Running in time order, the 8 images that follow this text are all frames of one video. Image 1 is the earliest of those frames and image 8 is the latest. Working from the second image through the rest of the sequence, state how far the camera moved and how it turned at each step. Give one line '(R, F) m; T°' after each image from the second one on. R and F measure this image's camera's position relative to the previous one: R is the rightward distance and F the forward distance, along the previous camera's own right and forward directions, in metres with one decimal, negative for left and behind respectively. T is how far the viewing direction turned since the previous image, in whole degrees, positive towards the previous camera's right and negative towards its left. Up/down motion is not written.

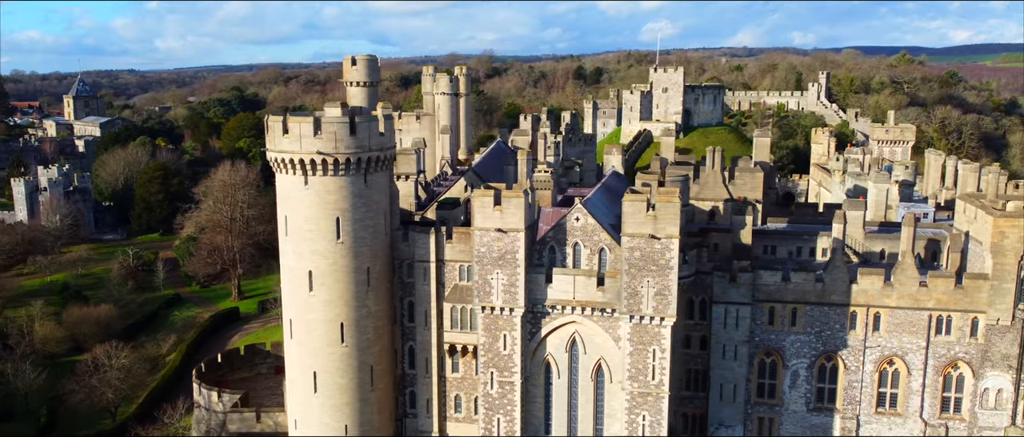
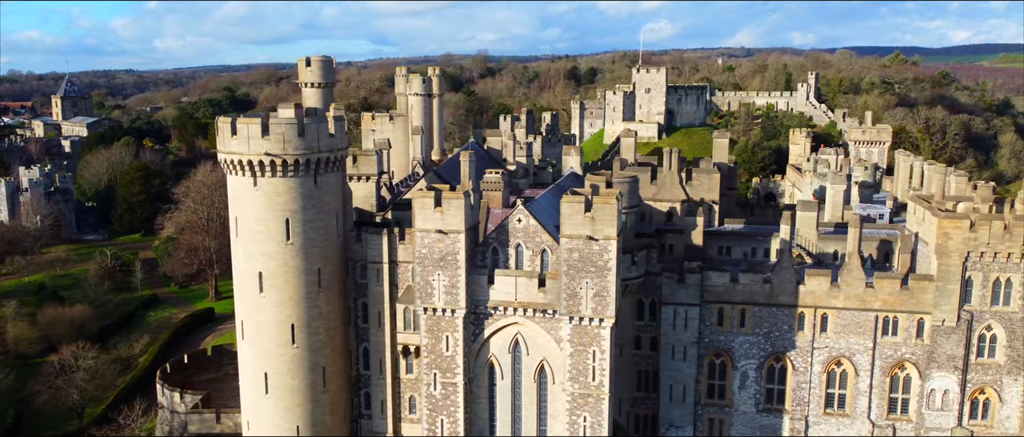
(+1.7, 0.0) m; 0°
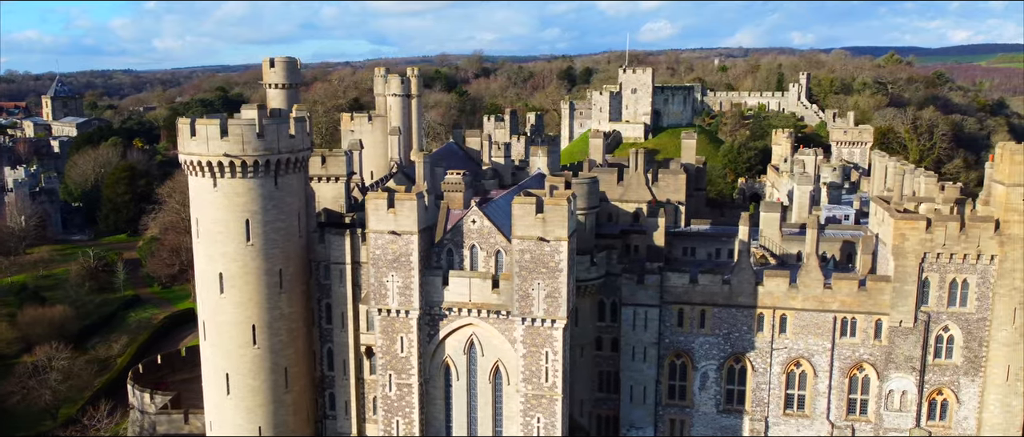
(+1.3, 0.0) m; 0°
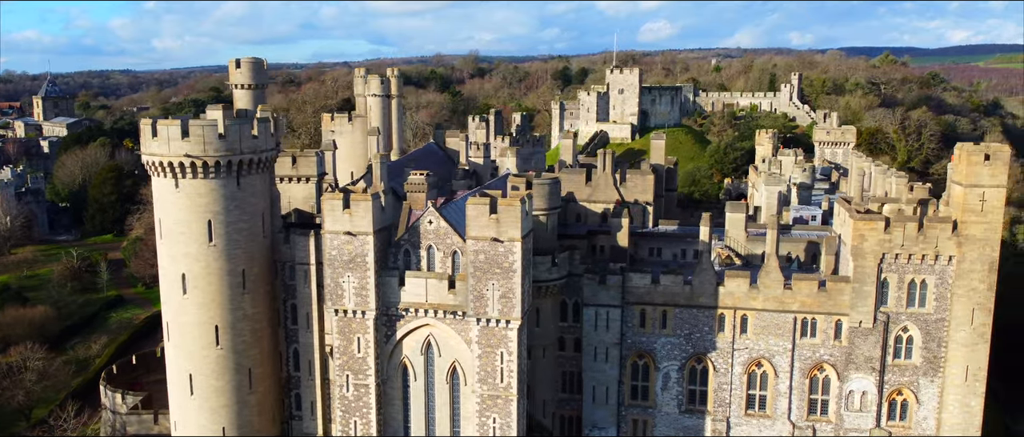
(+1.3, 0.0) m; 0°
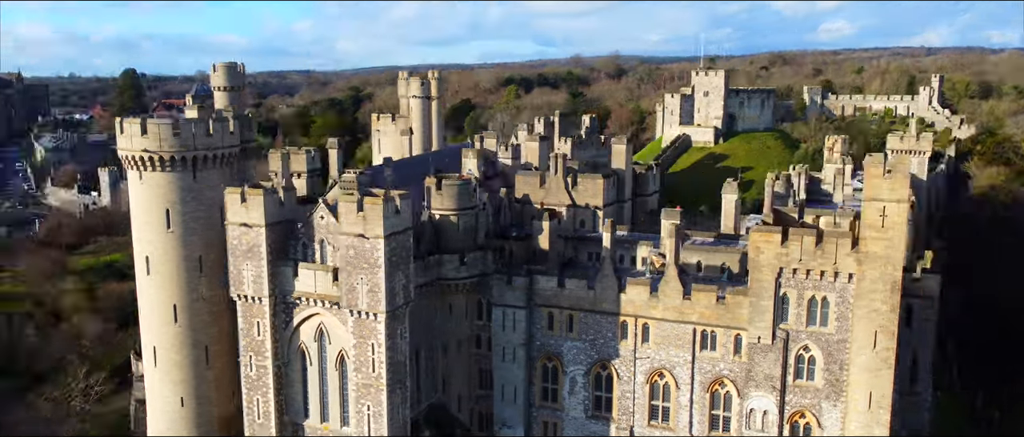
(+8.4, +0.1) m; -11°
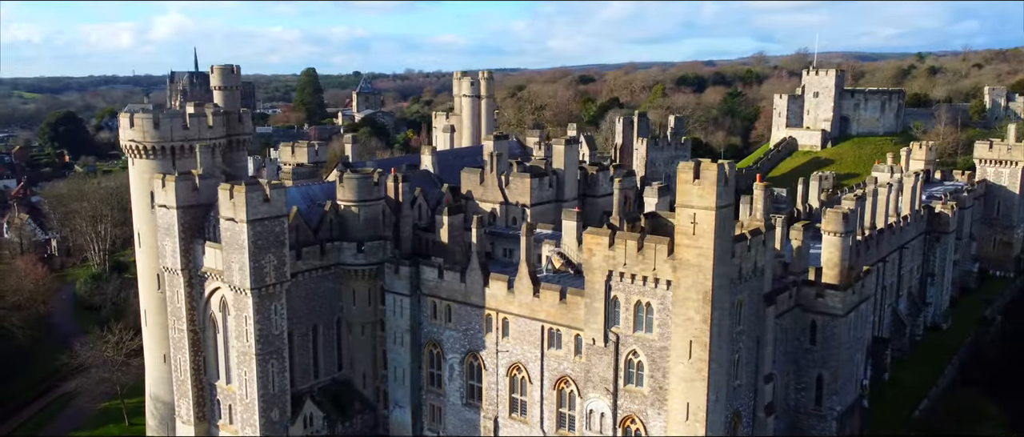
(+11.2, 0.0) m; -14°
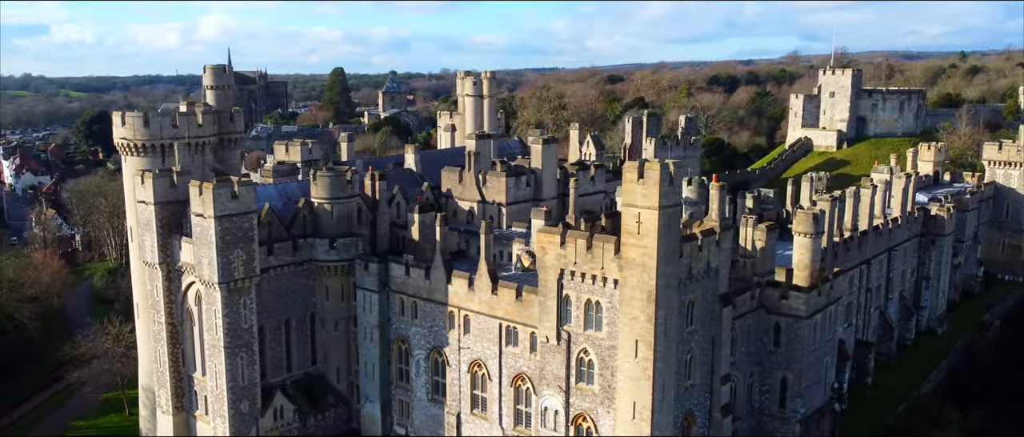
(+2.6, -0.2) m; -3°
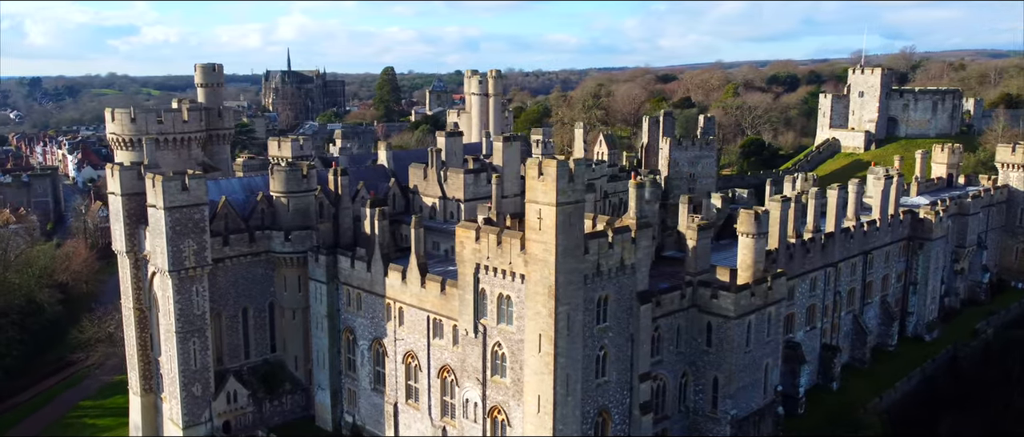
(+4.7, -0.3) m; -5°
